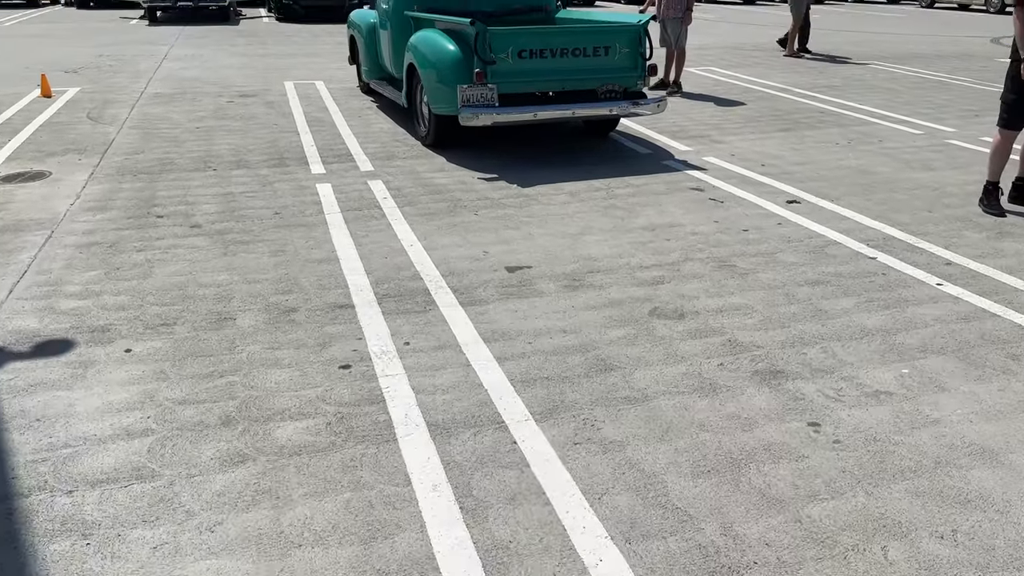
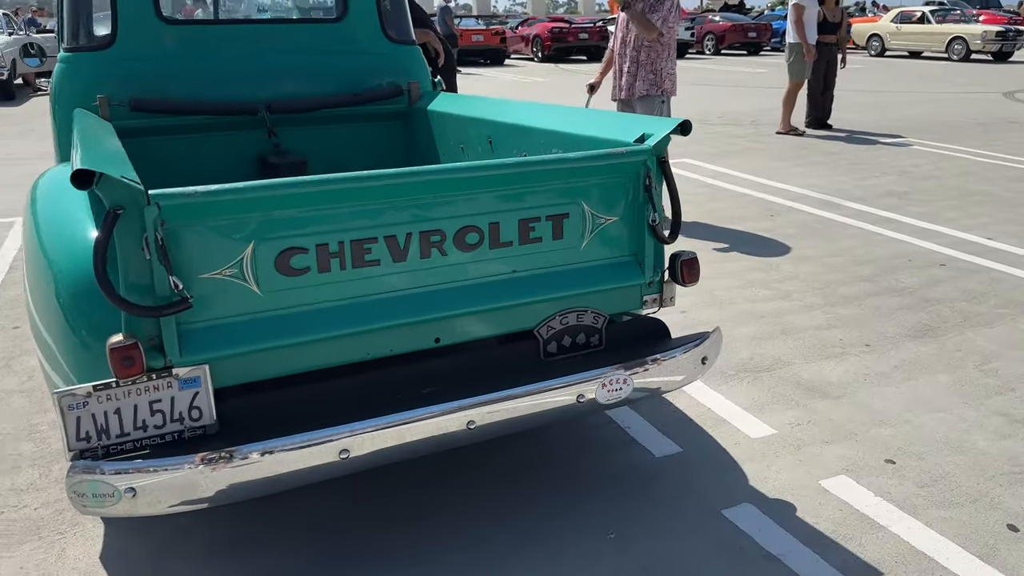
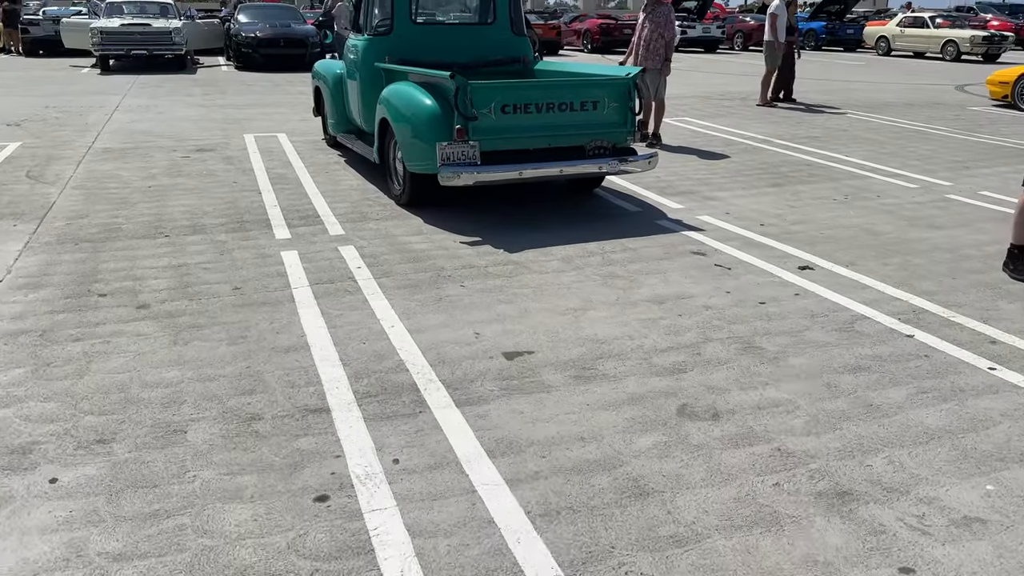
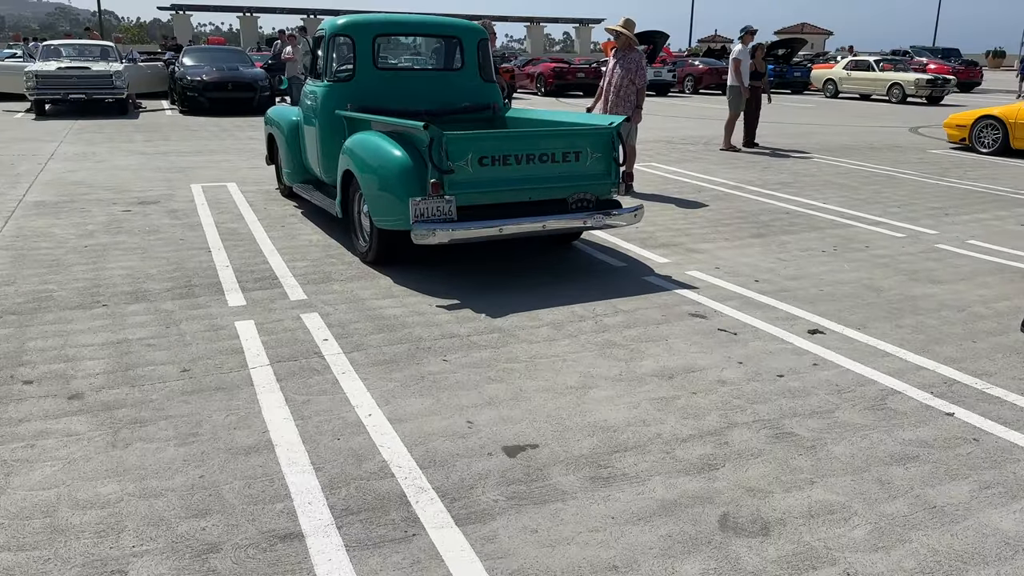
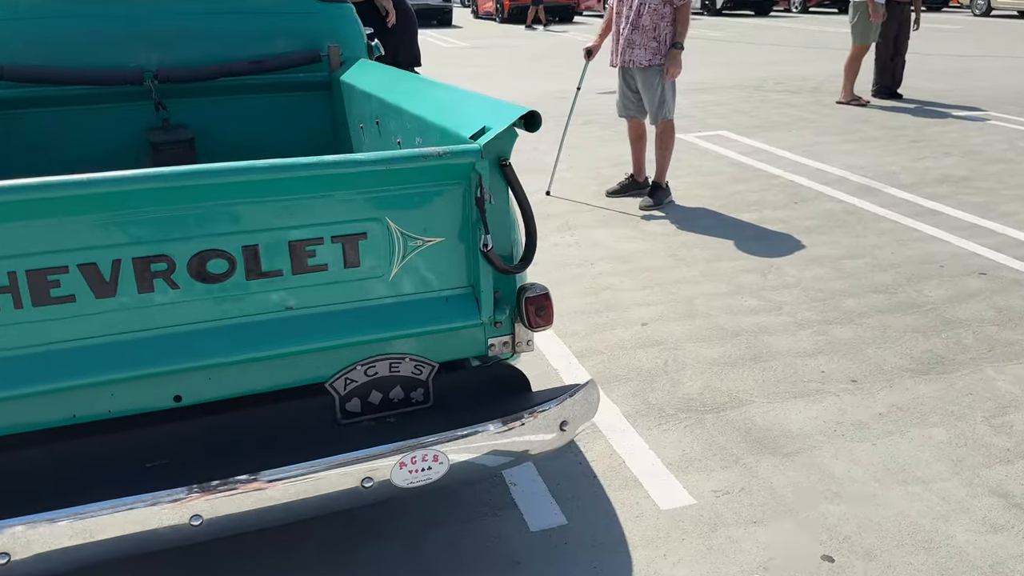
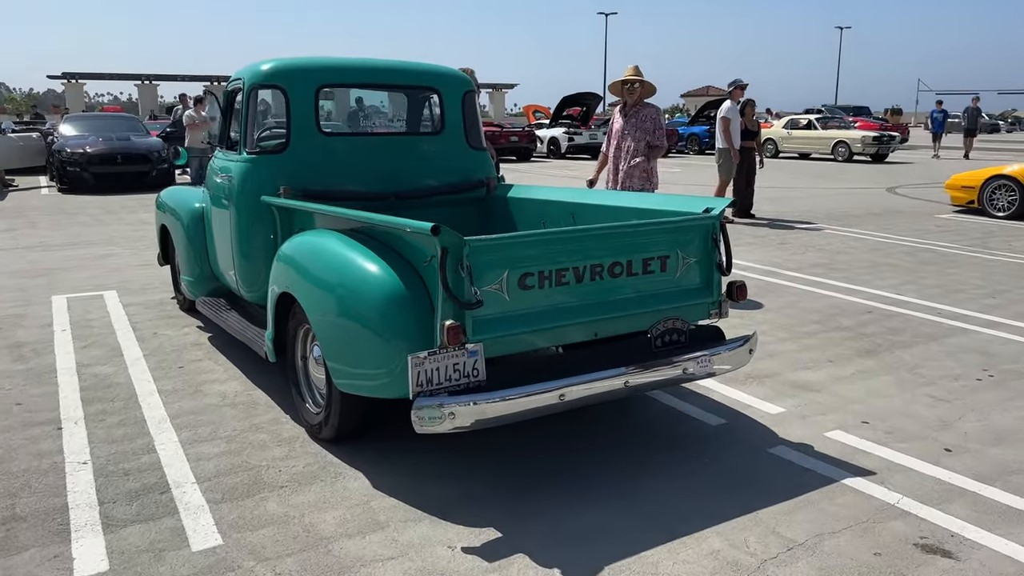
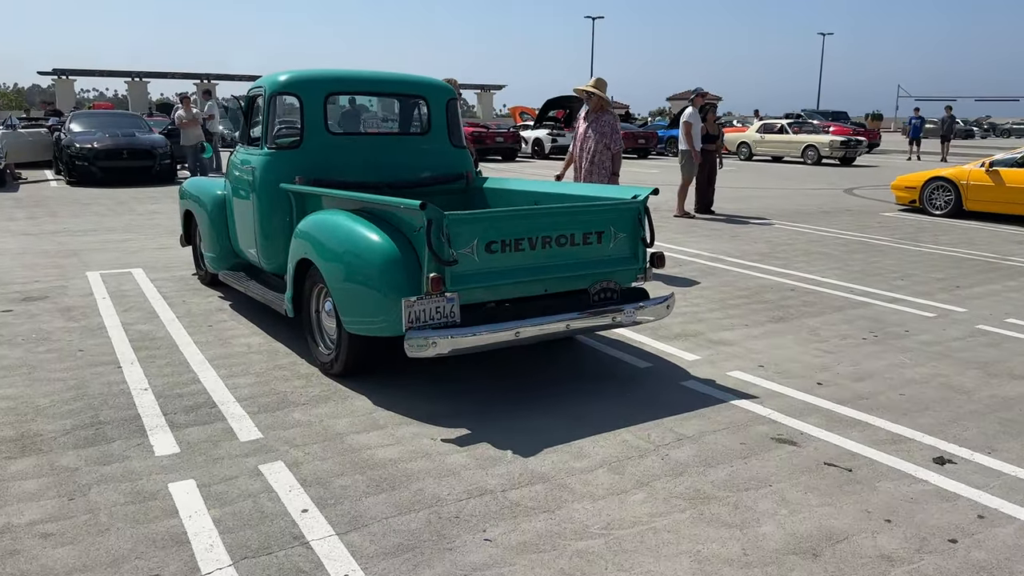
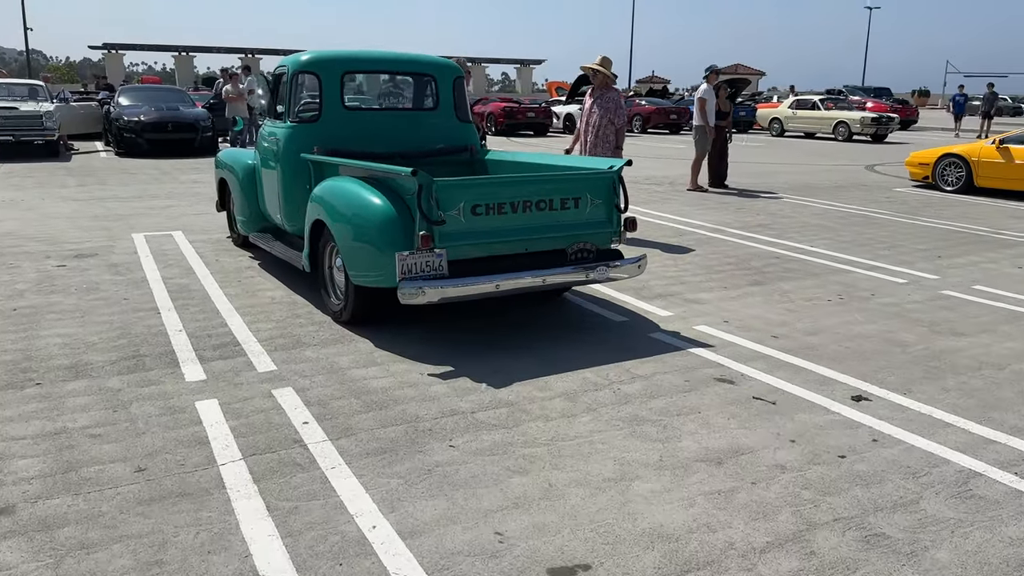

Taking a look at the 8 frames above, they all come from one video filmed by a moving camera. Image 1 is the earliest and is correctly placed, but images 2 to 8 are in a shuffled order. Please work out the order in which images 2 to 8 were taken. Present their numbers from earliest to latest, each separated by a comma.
3, 4, 8, 7, 6, 2, 5
